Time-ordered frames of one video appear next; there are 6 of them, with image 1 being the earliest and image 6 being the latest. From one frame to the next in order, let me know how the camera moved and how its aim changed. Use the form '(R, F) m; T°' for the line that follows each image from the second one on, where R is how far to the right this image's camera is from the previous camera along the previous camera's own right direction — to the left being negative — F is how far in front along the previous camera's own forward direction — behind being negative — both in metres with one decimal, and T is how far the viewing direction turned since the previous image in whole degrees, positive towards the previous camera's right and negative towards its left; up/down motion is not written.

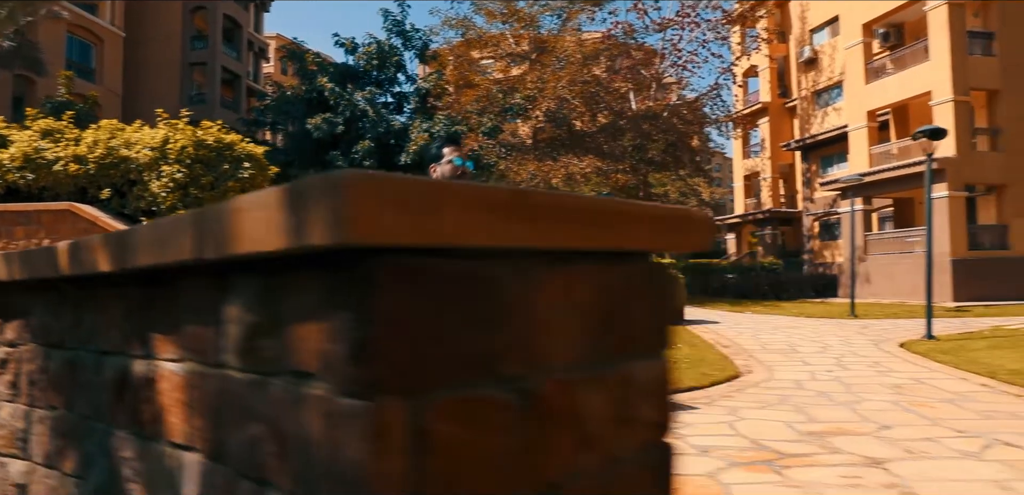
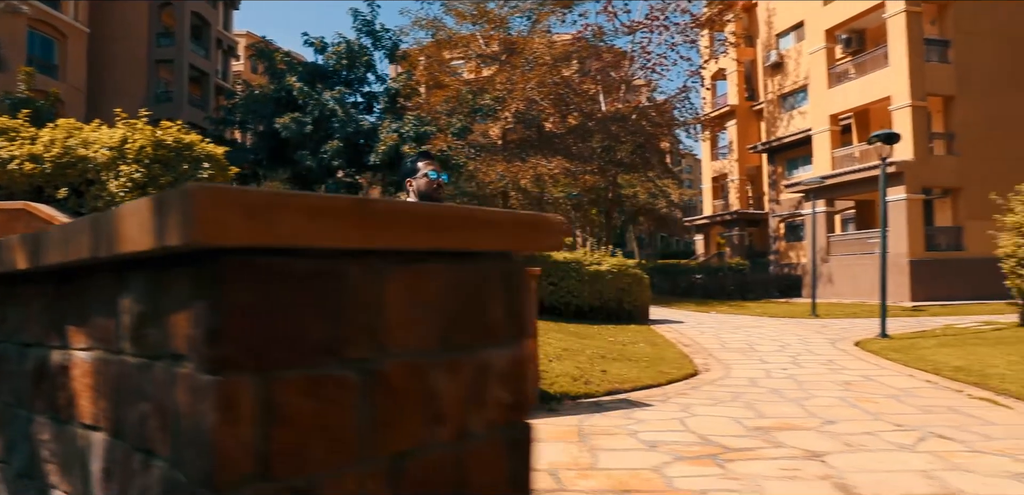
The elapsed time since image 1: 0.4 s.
(+0.1, -0.1) m; +2°
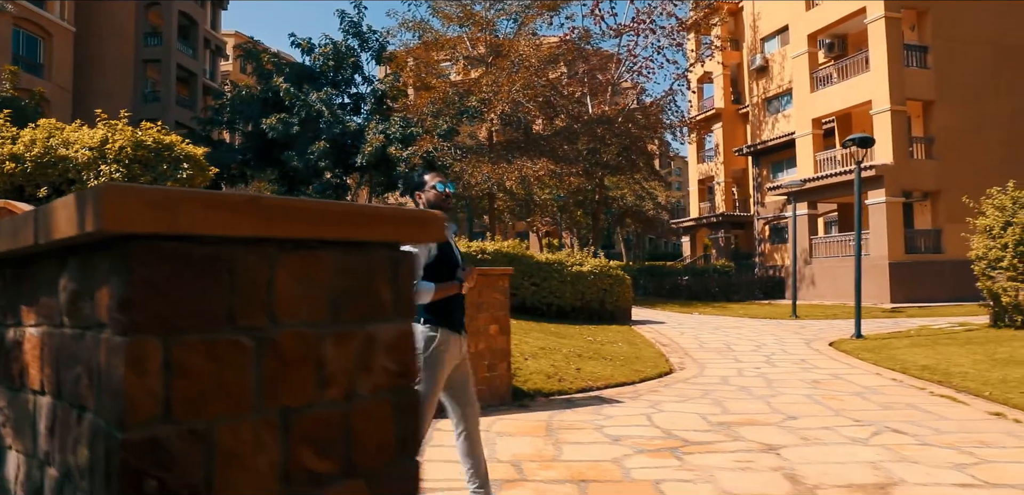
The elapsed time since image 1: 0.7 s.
(+0.1, -0.2) m; +1°
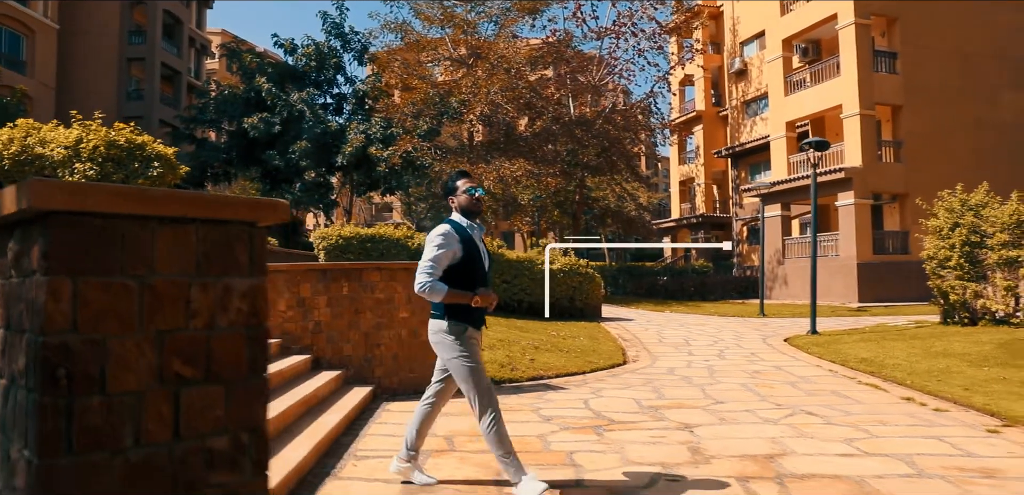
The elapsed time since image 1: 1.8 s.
(+0.4, -0.4) m; +1°
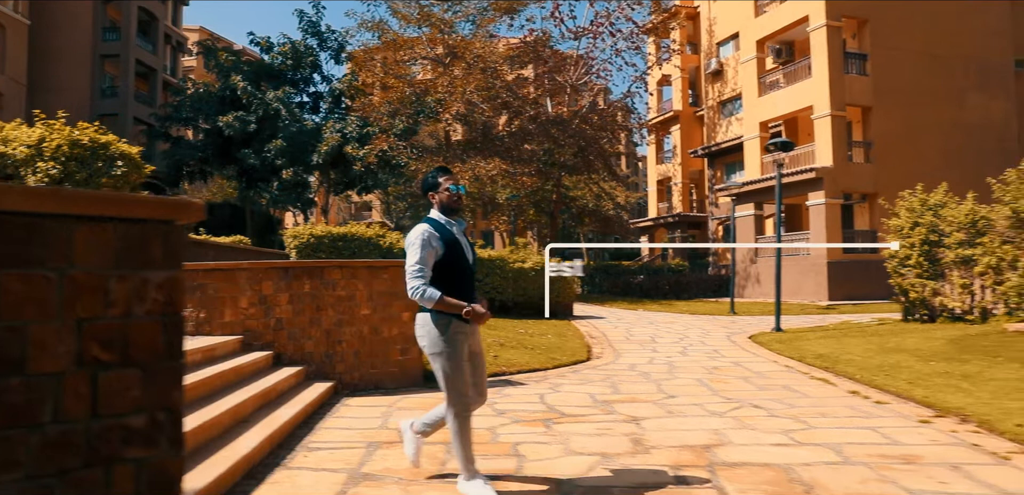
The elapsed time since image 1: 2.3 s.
(+0.2, -0.2) m; +1°
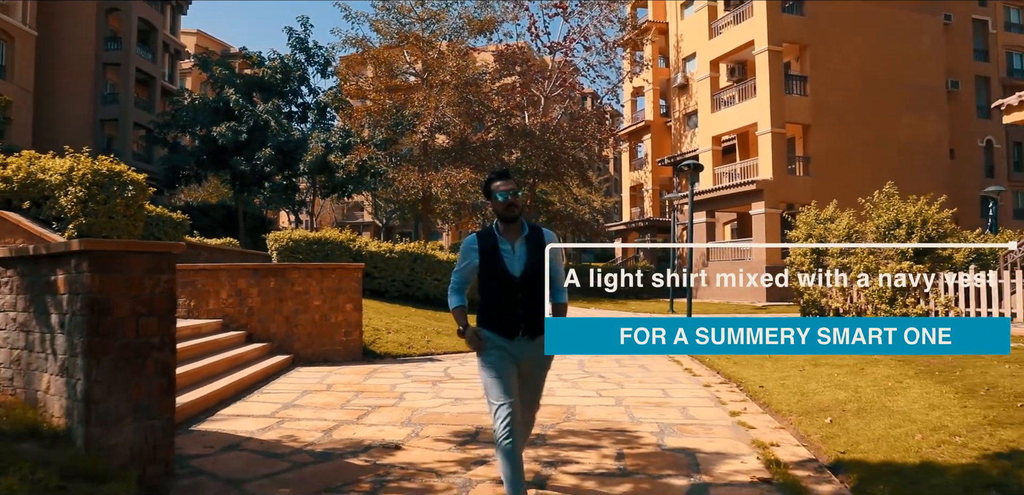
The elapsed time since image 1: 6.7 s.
(+1.0, -2.2) m; 0°
